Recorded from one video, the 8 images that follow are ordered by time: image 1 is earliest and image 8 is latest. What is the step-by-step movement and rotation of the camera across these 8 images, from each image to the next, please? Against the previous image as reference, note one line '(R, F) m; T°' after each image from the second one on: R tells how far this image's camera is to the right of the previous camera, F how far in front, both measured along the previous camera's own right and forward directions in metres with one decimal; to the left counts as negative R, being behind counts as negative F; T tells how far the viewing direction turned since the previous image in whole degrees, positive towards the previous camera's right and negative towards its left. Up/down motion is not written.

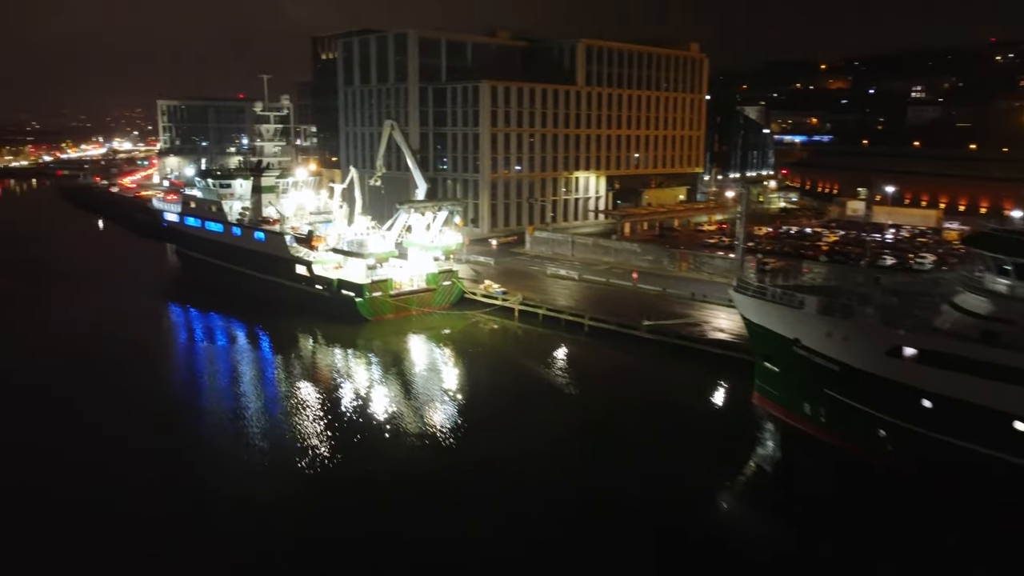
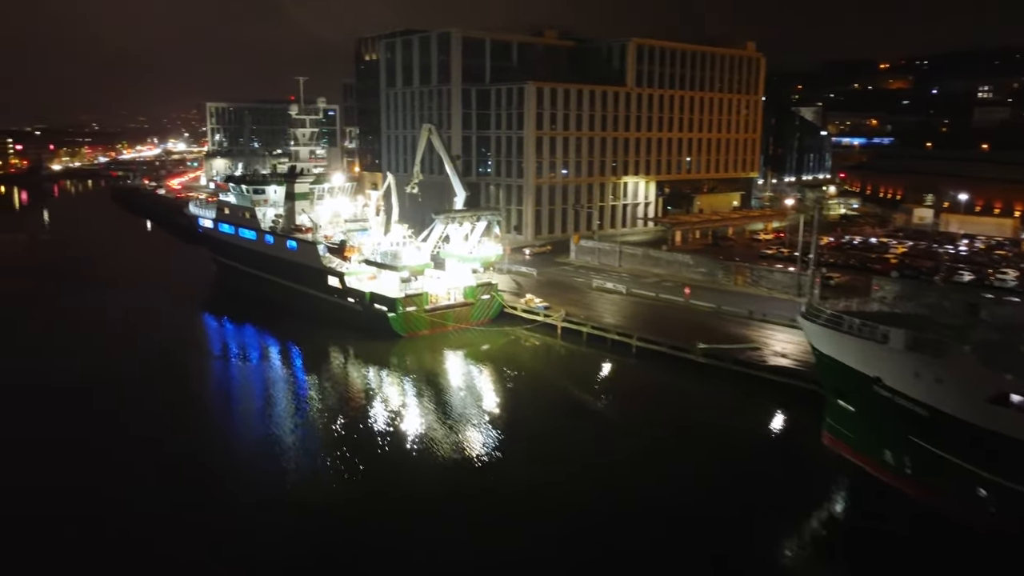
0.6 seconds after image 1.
(+0.1, +1.5) m; -3°
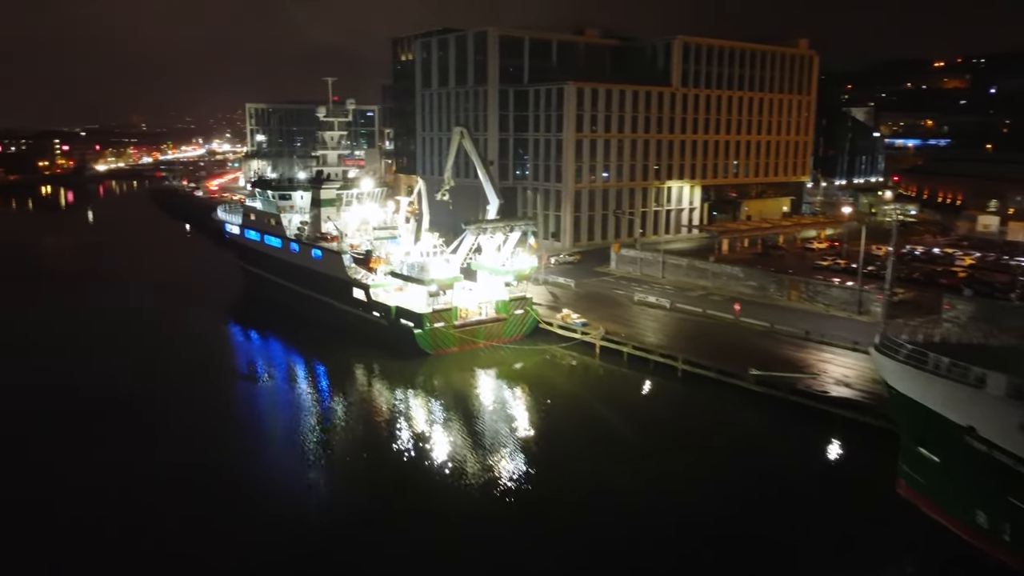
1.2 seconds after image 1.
(+0.1, +1.6) m; -3°
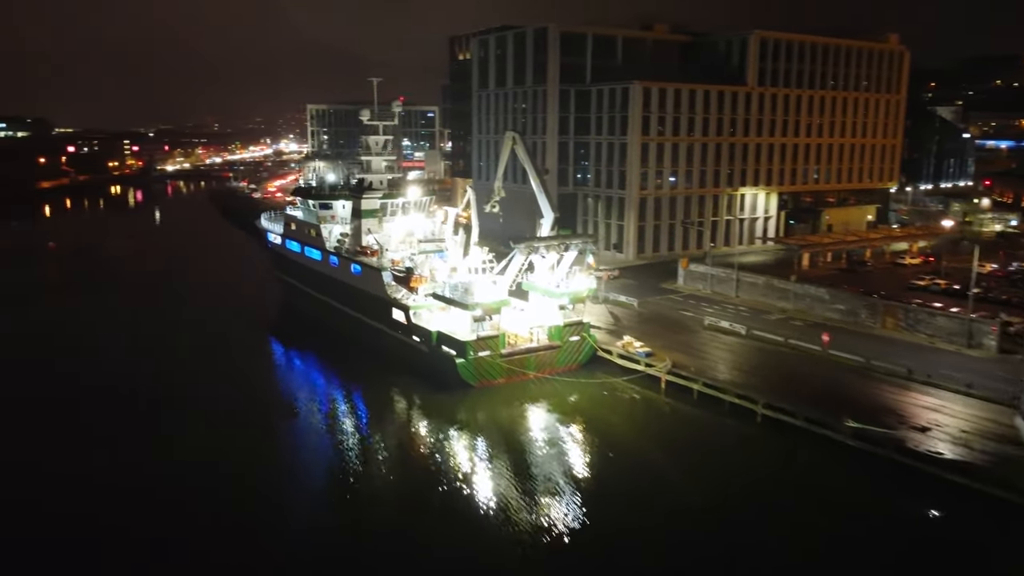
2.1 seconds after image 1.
(+0.2, +2.3) m; -4°
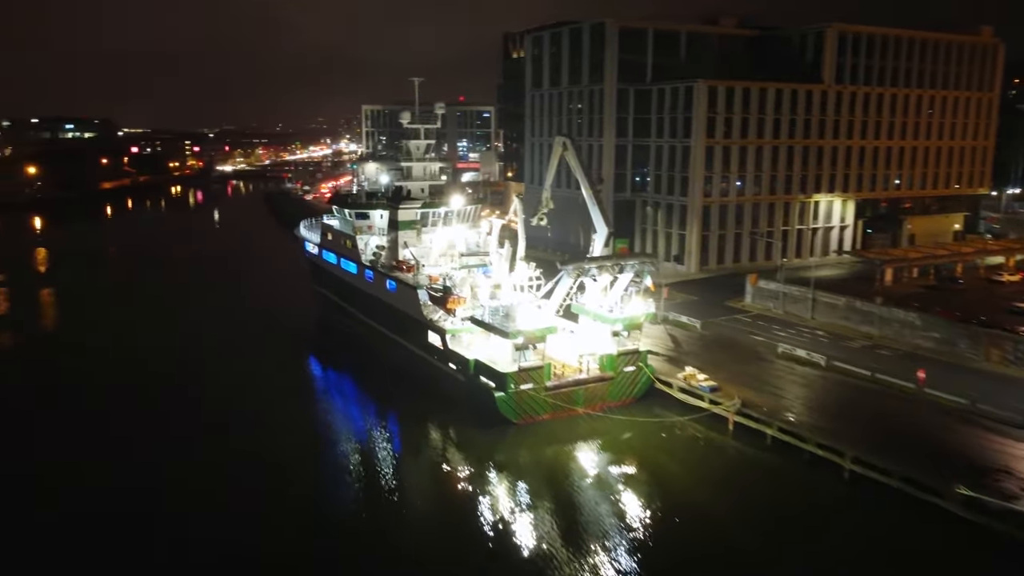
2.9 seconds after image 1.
(+0.2, +2.1) m; -4°
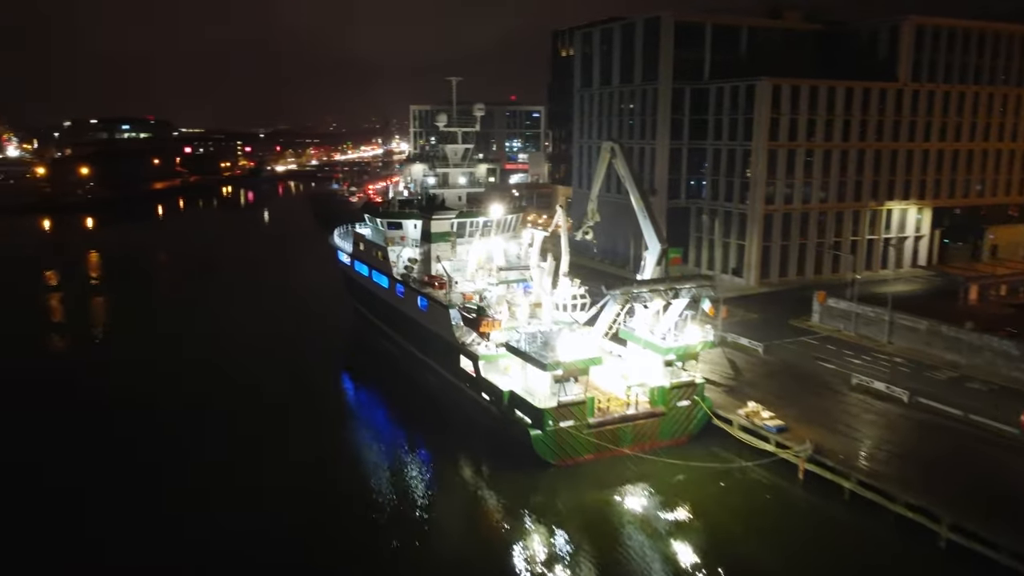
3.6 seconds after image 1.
(+0.2, +1.8) m; -4°
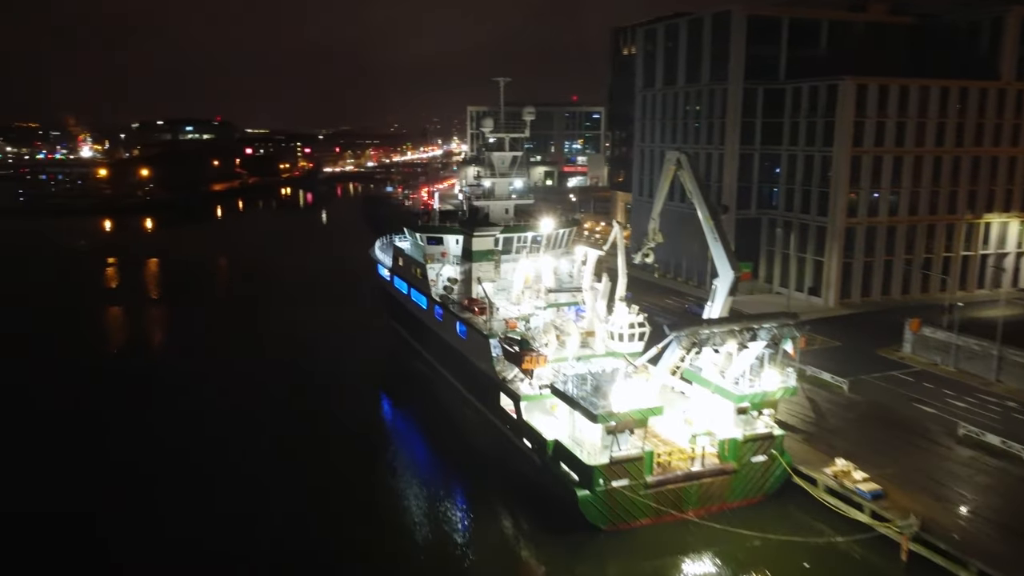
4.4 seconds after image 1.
(+0.2, +2.1) m; -4°
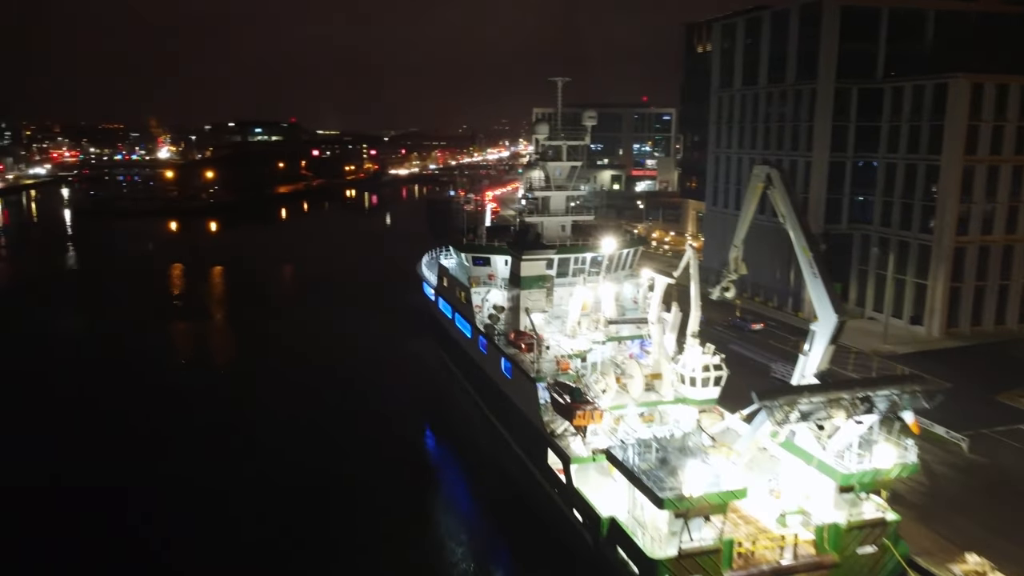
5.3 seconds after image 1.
(+0.2, +2.4) m; -5°
